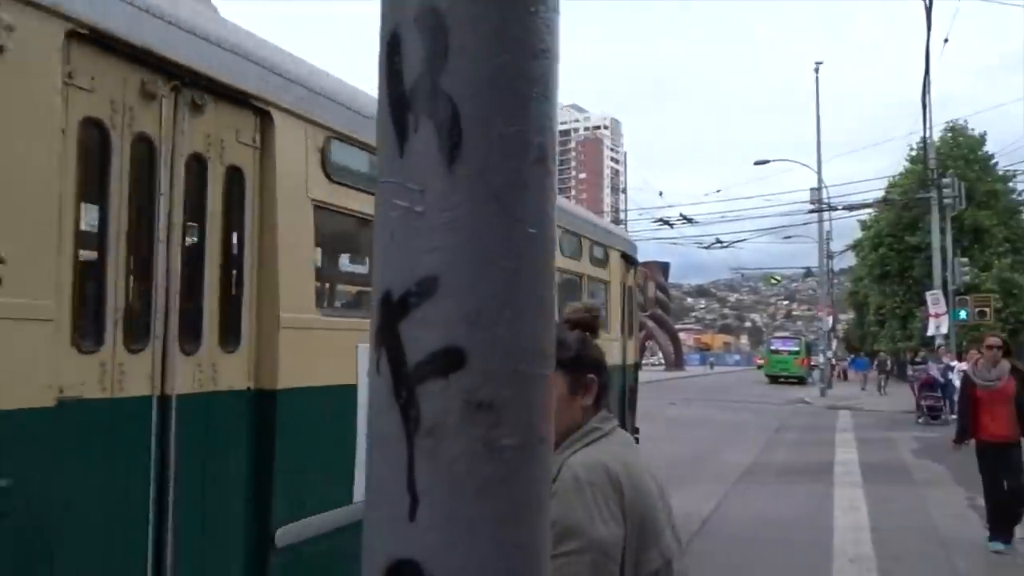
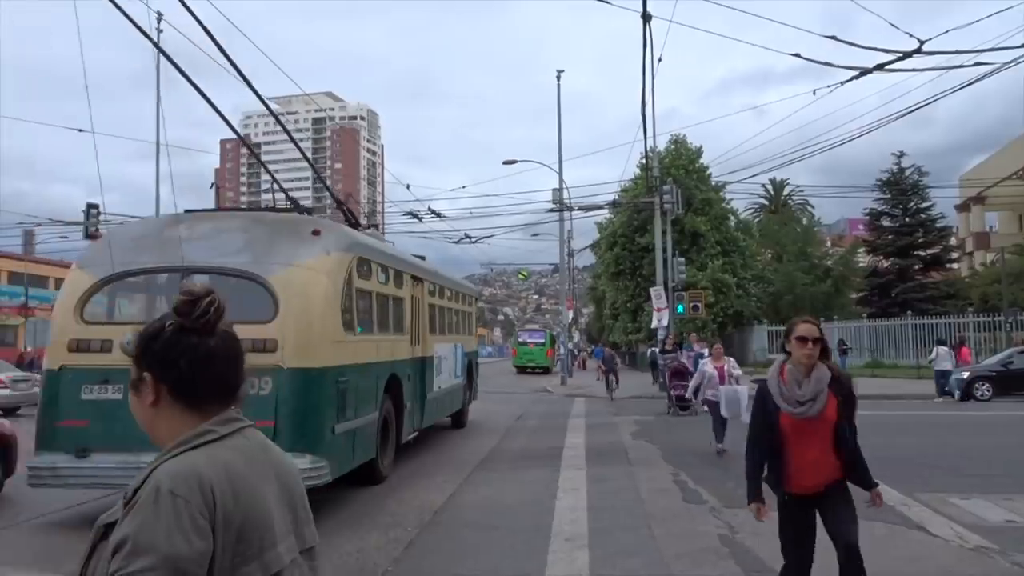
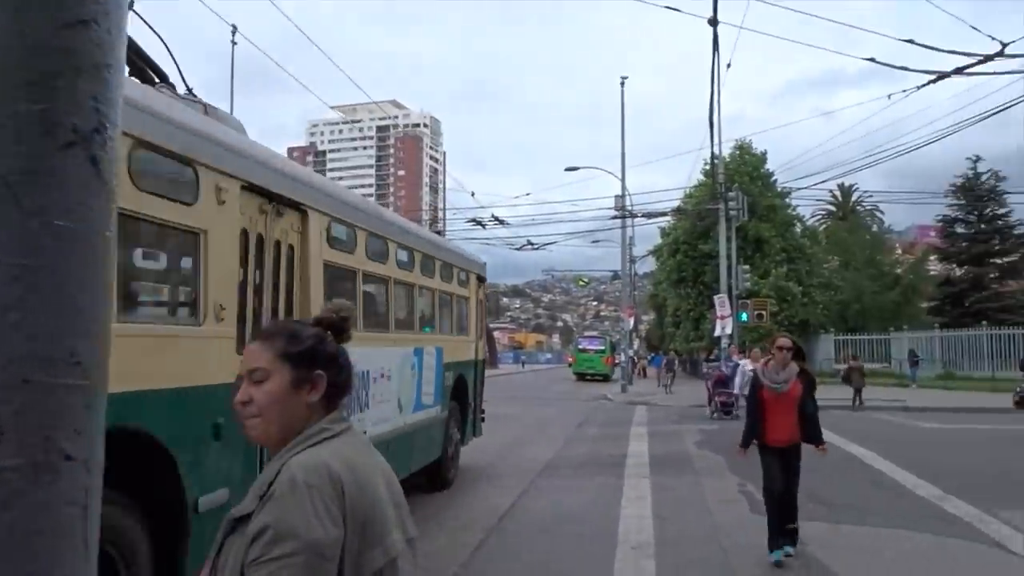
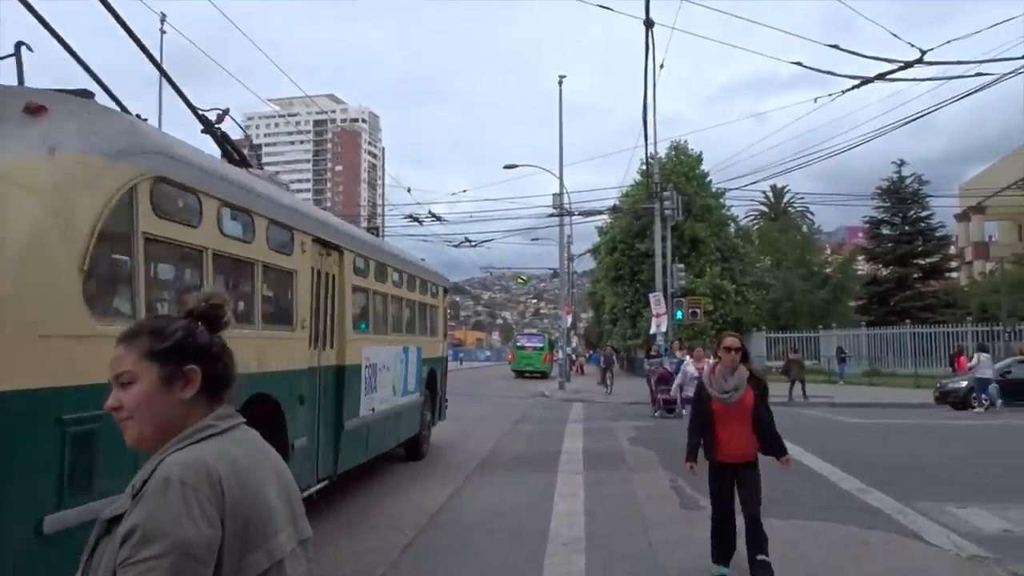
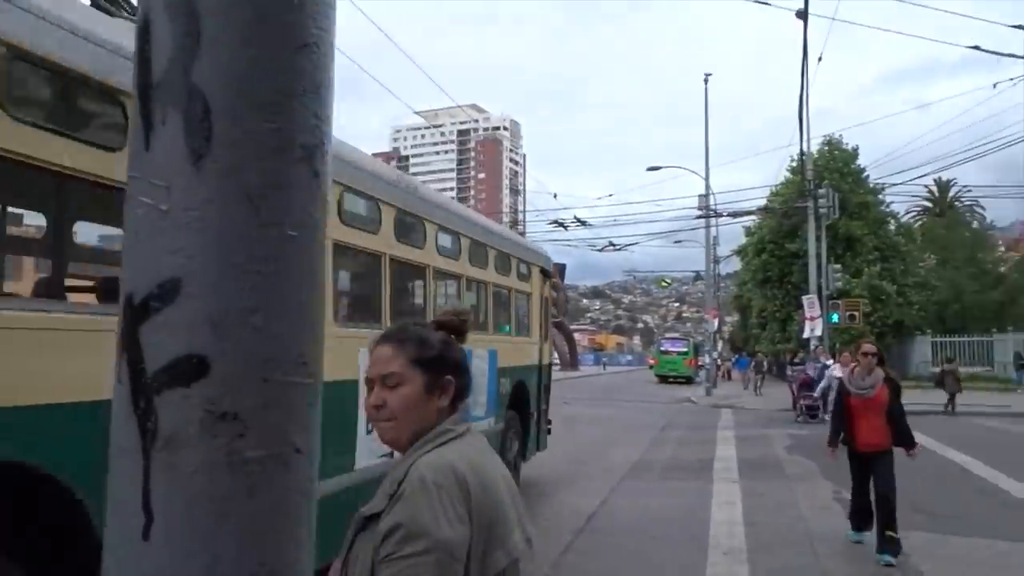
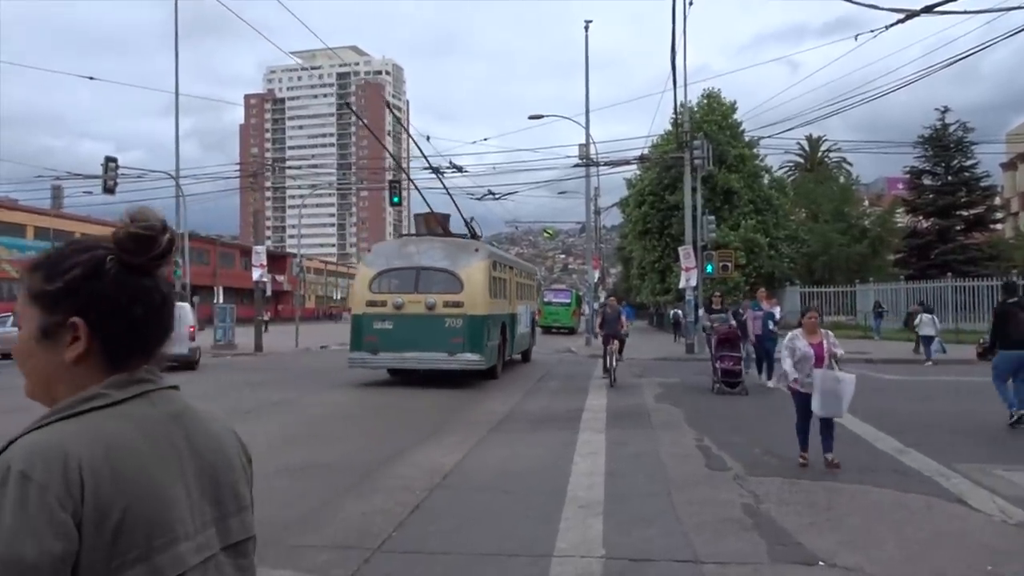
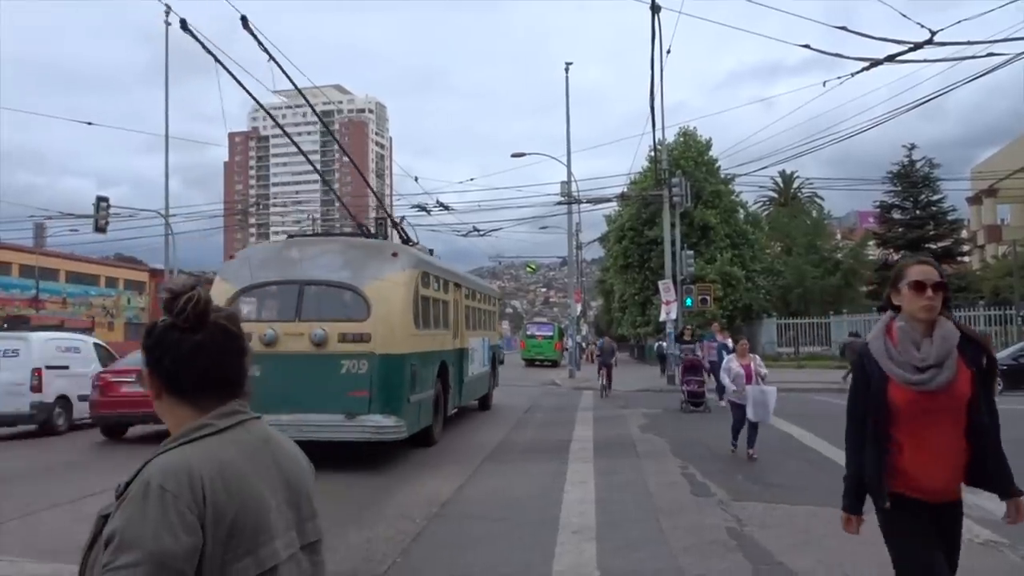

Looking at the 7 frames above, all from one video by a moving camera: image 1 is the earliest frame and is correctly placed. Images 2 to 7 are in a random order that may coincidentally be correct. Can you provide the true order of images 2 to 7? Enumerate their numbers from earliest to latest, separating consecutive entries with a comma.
5, 3, 4, 2, 7, 6
